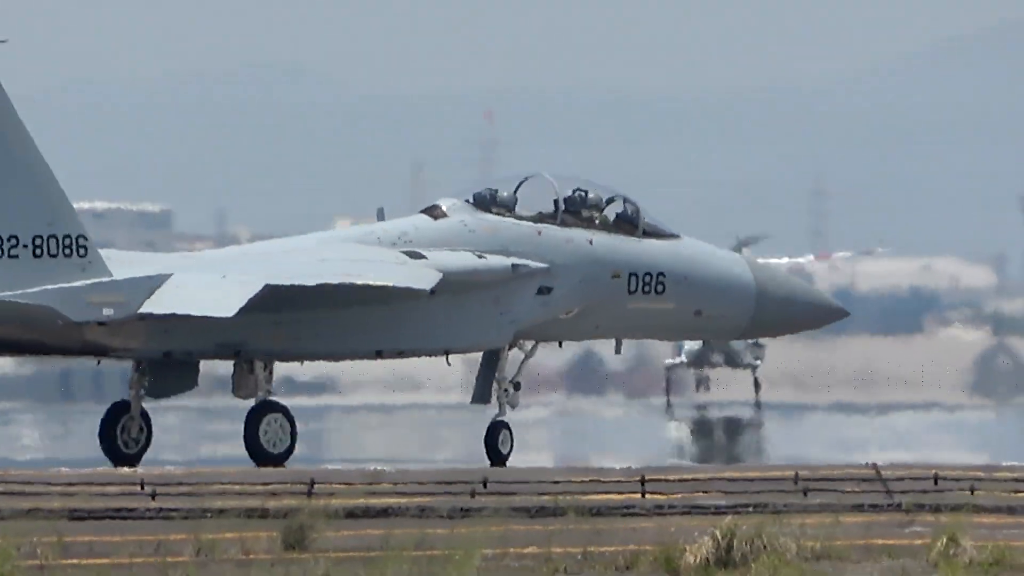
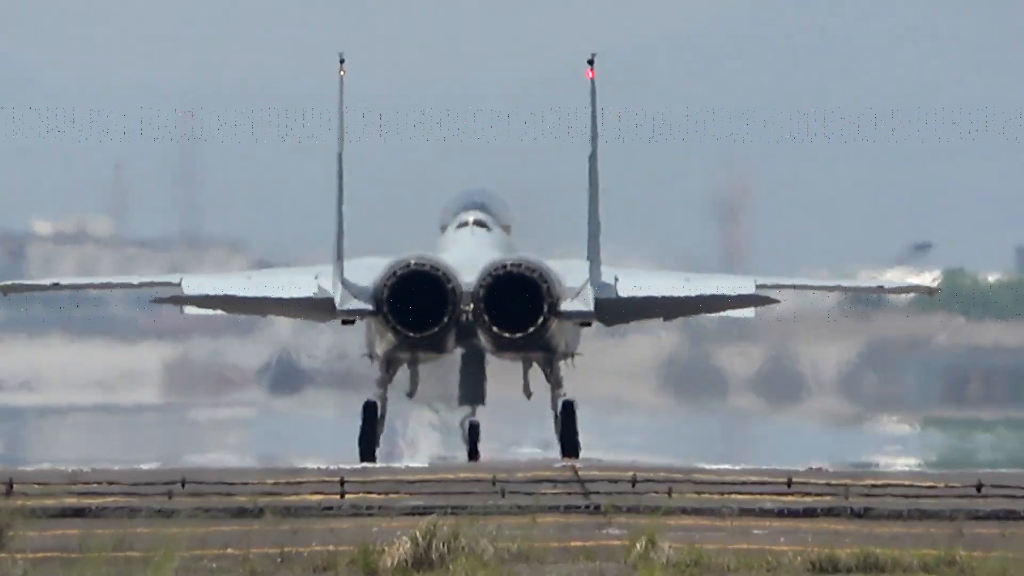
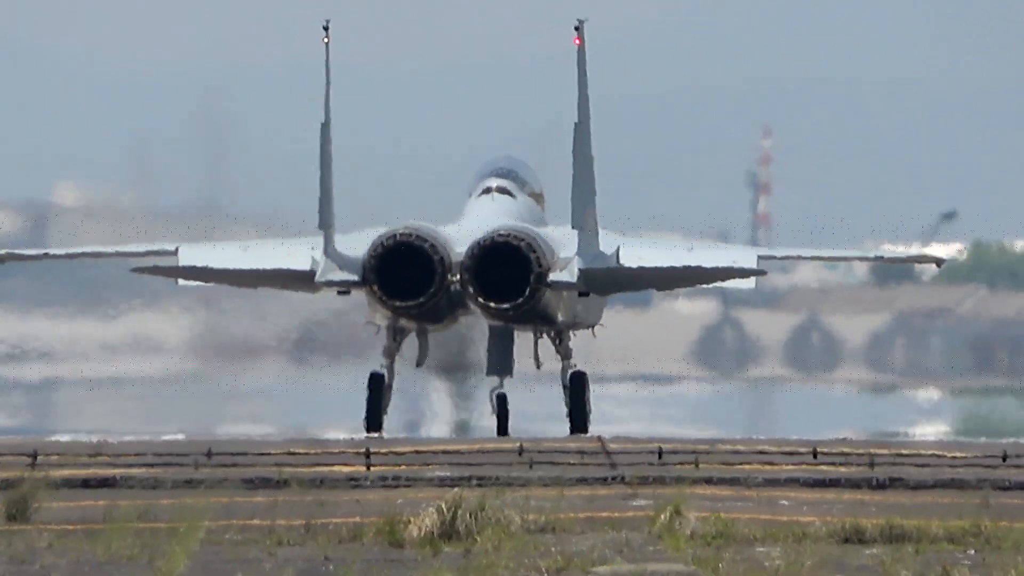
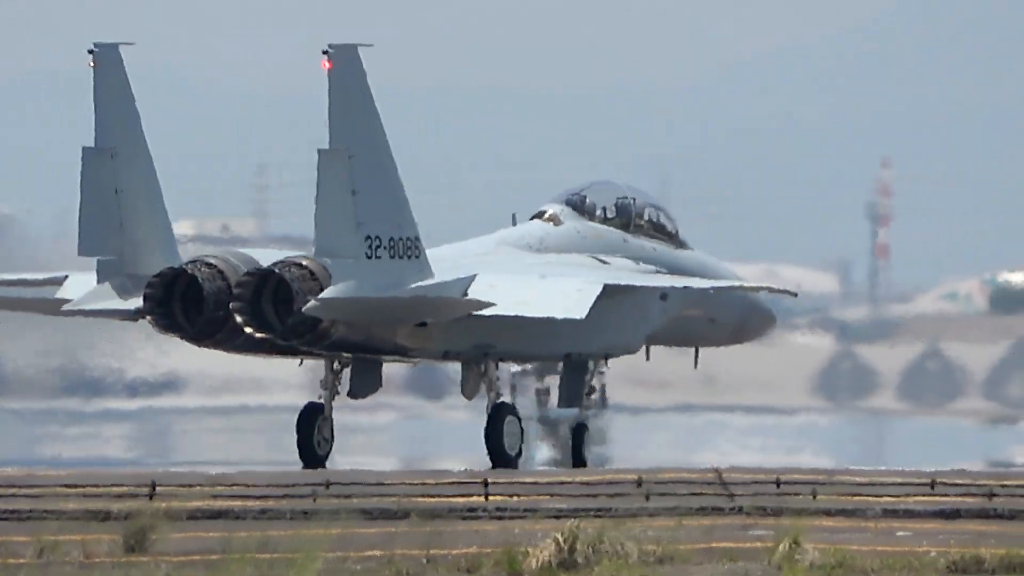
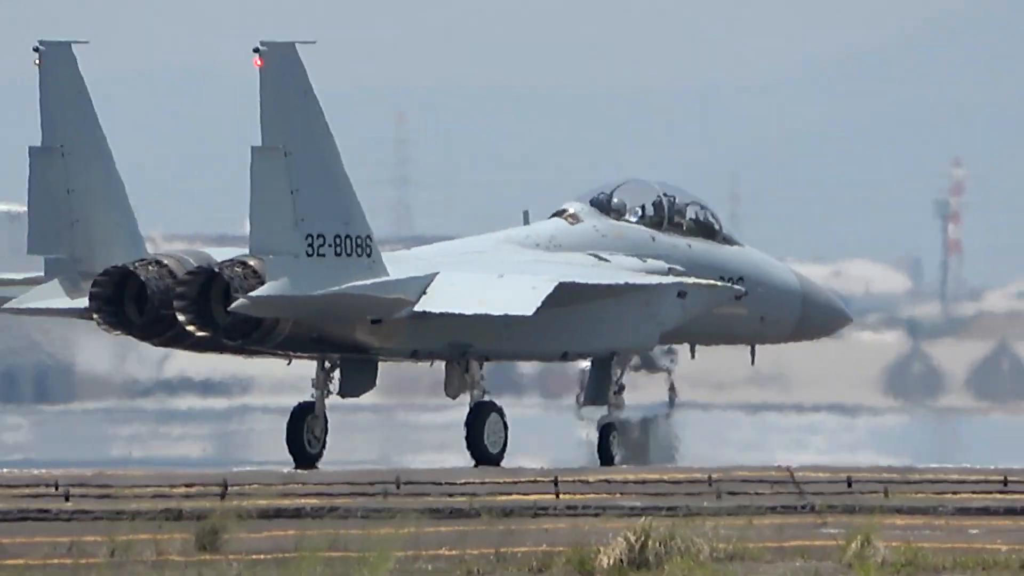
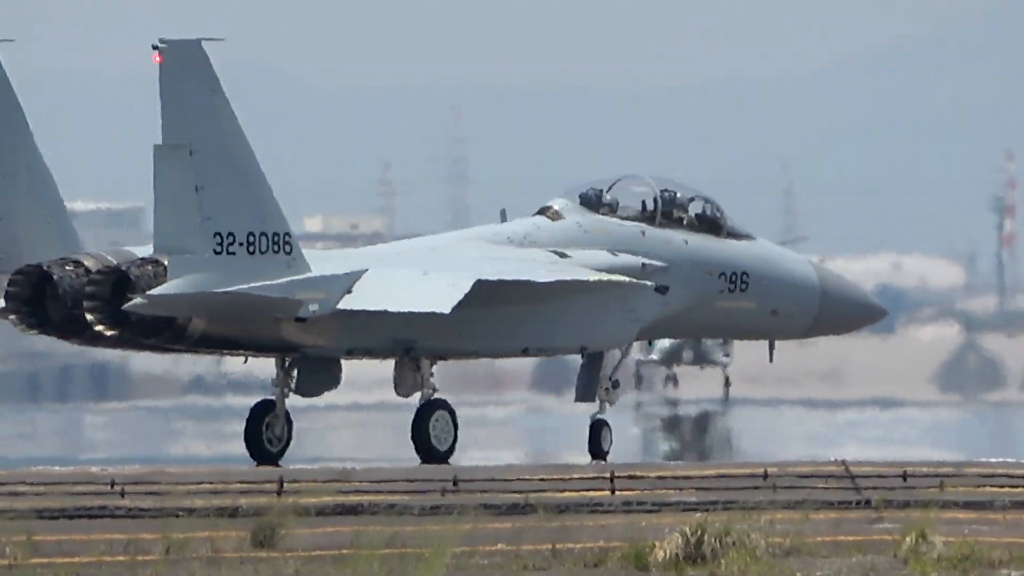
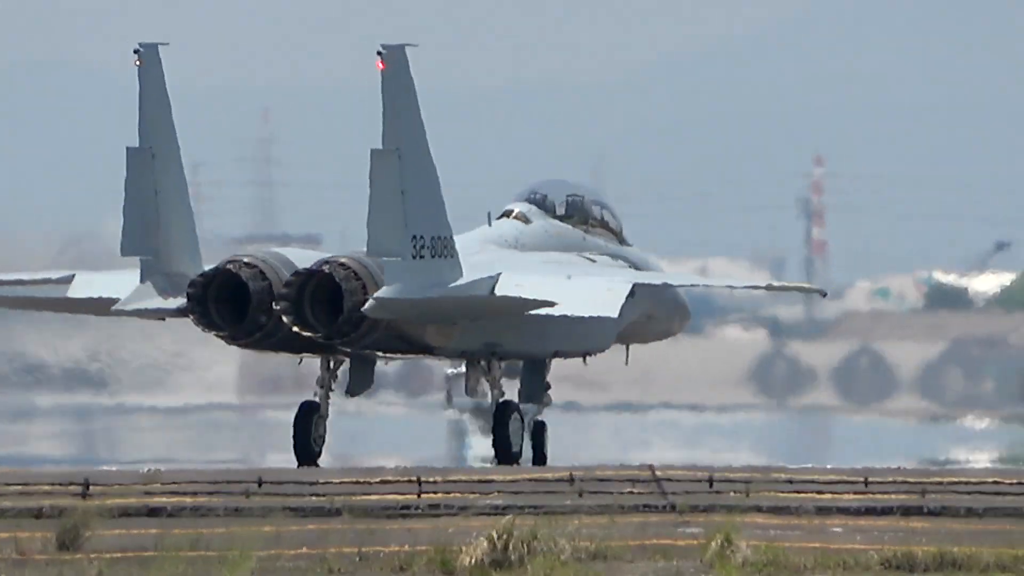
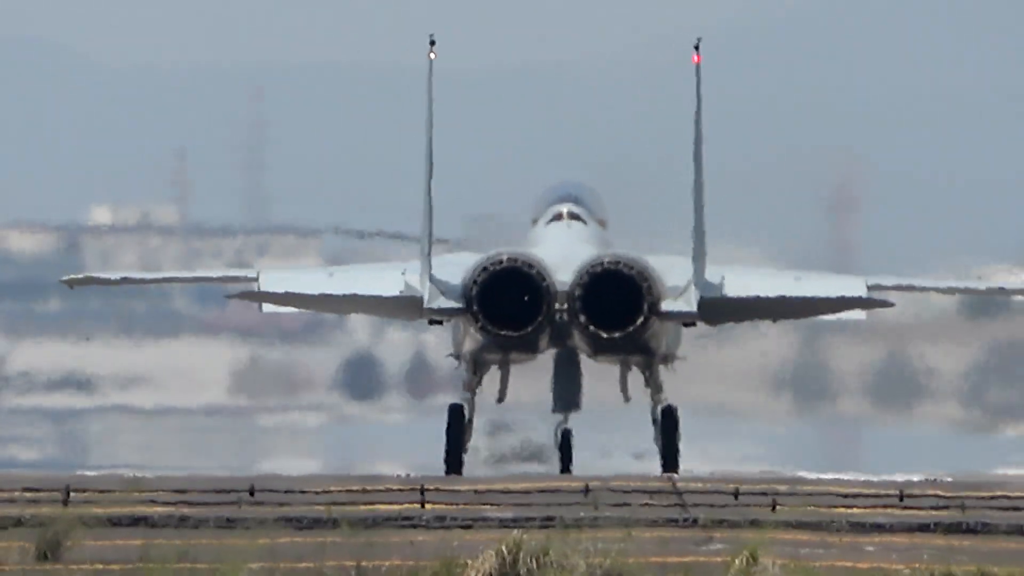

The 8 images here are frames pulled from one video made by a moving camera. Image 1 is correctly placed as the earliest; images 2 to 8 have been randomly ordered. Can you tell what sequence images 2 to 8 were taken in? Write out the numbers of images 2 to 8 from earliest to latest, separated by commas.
6, 5, 4, 7, 3, 2, 8
